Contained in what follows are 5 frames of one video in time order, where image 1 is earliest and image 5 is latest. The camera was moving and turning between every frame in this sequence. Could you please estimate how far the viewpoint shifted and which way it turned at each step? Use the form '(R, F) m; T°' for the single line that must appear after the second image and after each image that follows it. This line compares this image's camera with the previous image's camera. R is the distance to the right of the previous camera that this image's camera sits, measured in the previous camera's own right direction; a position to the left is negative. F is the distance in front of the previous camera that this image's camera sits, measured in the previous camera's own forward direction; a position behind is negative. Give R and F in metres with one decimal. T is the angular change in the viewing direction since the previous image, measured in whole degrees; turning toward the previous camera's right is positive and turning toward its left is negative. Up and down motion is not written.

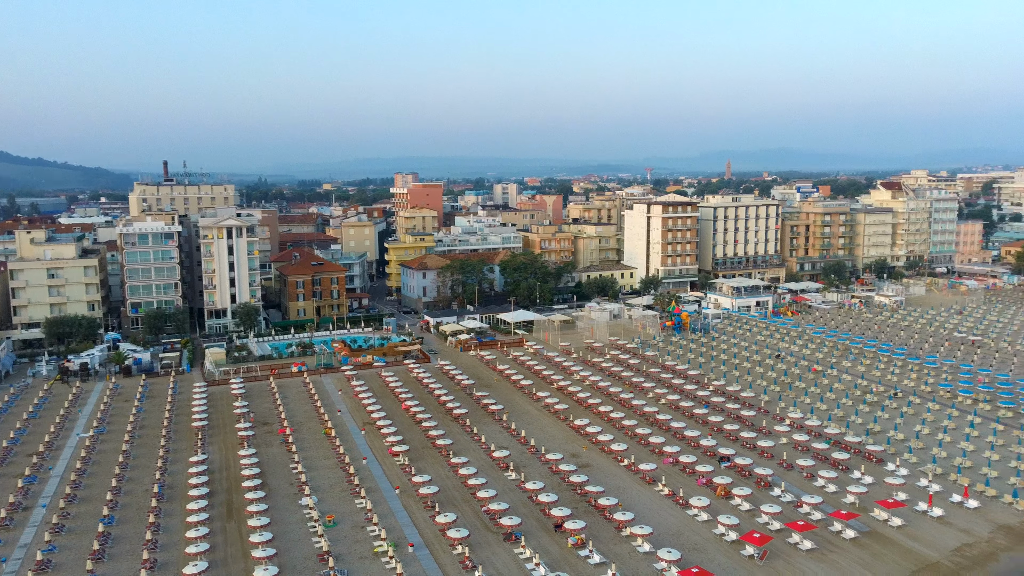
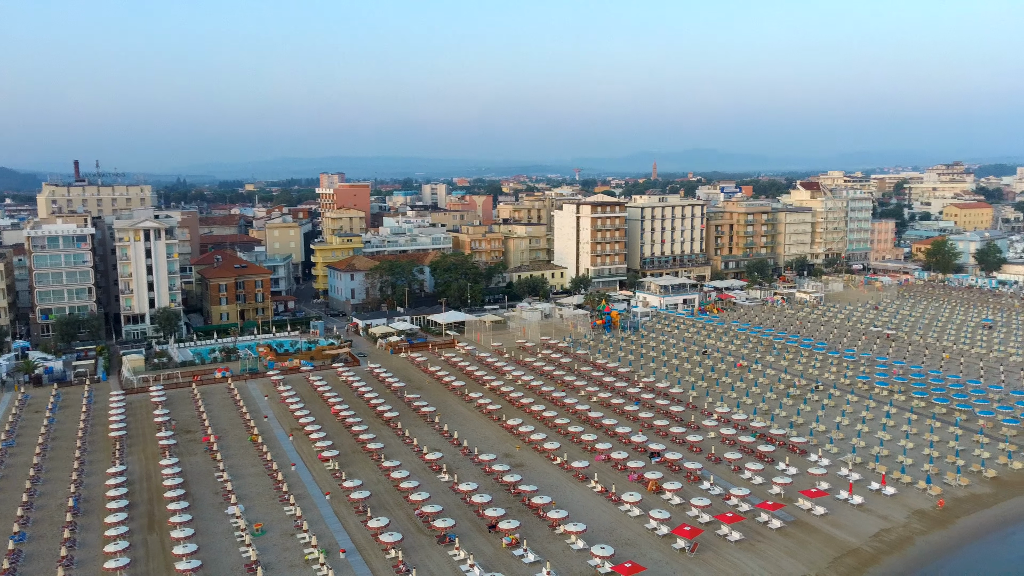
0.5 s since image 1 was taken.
(-0.1, +0.2) m; +5°
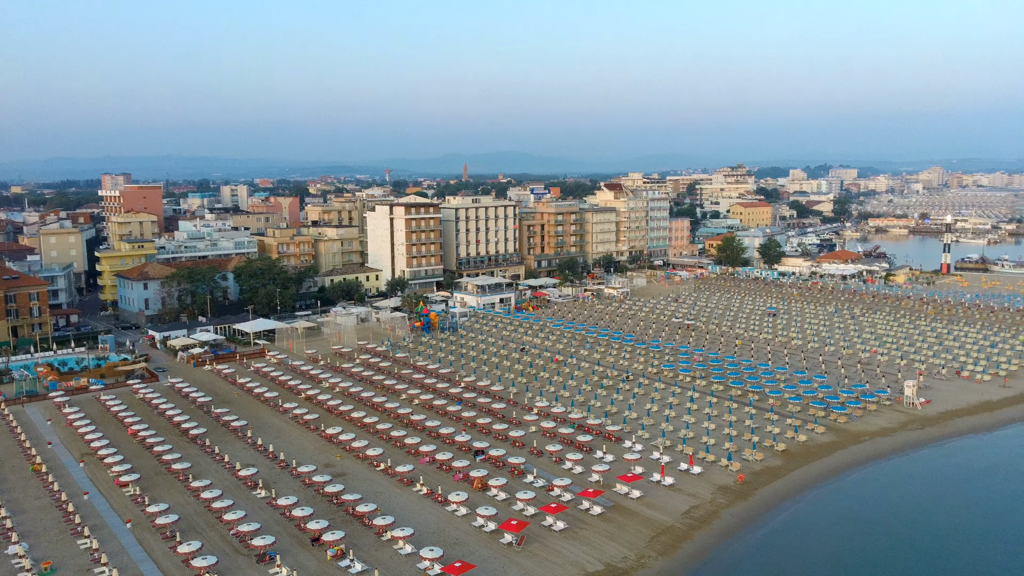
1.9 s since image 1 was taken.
(-0.5, +0.4) m; +14°
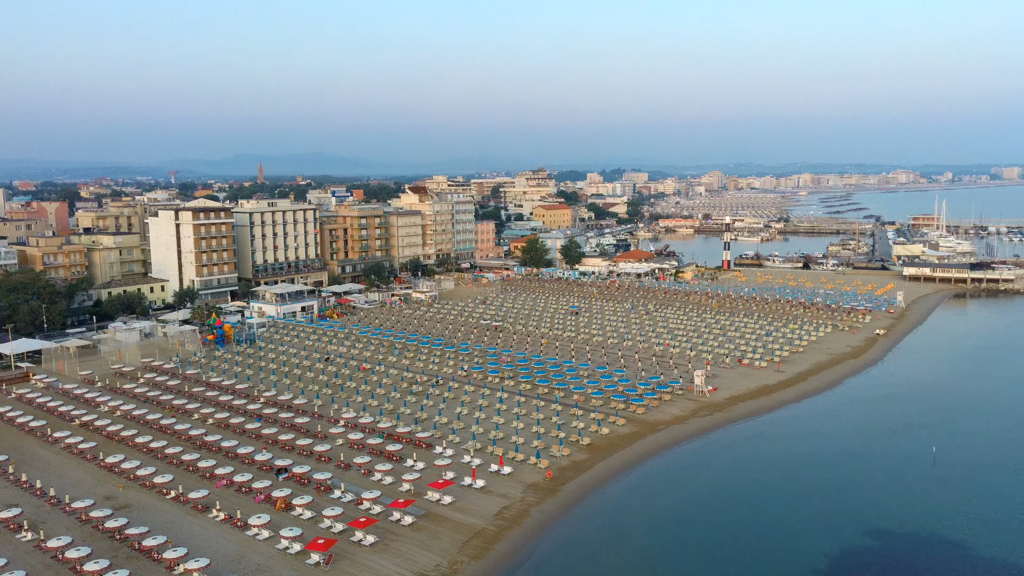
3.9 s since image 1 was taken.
(+0.3, +0.6) m; +13°
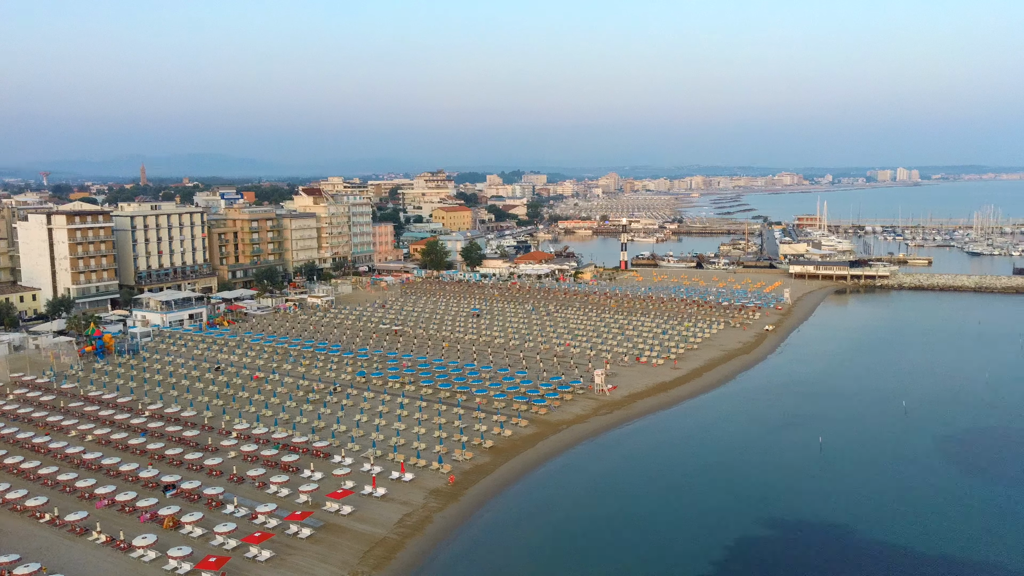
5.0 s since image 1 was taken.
(+0.1, +0.3) m; +7°
